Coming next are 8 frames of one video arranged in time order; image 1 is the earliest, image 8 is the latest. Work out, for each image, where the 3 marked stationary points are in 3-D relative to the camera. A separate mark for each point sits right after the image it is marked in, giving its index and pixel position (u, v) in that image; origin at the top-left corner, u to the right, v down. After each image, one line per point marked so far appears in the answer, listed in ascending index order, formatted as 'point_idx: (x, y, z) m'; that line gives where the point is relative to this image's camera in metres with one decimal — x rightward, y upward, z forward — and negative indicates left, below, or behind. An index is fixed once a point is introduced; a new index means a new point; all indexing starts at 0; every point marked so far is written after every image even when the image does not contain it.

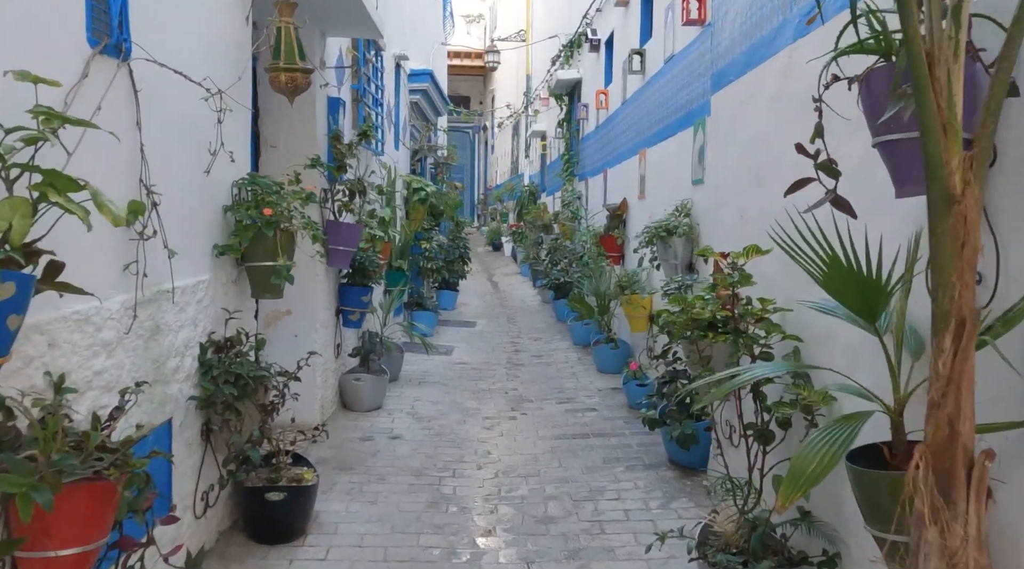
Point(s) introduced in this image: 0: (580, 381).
0: (+0.5, -0.8, +6.7) m
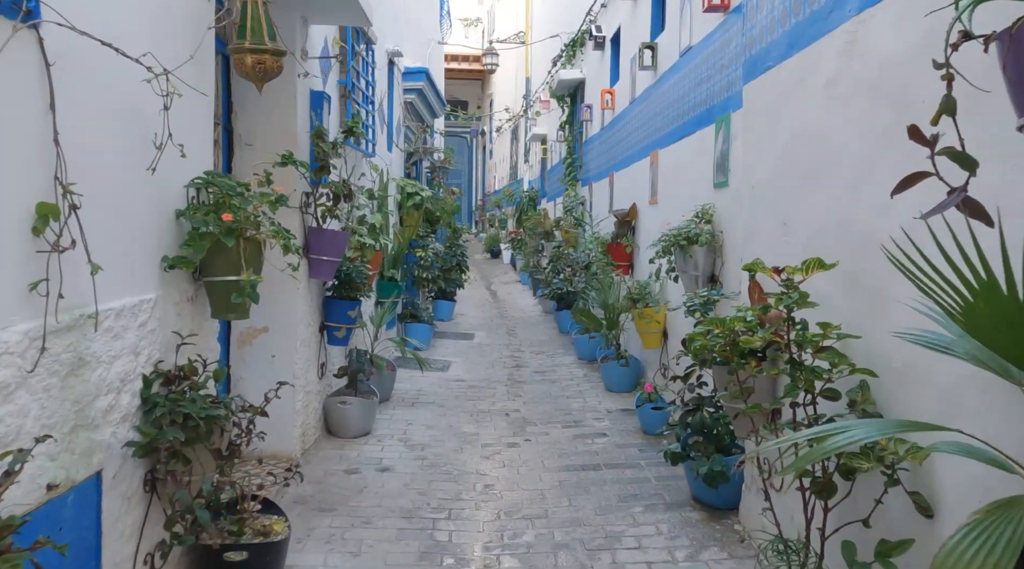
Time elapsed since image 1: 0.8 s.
0: (+0.6, -0.9, +6.2) m
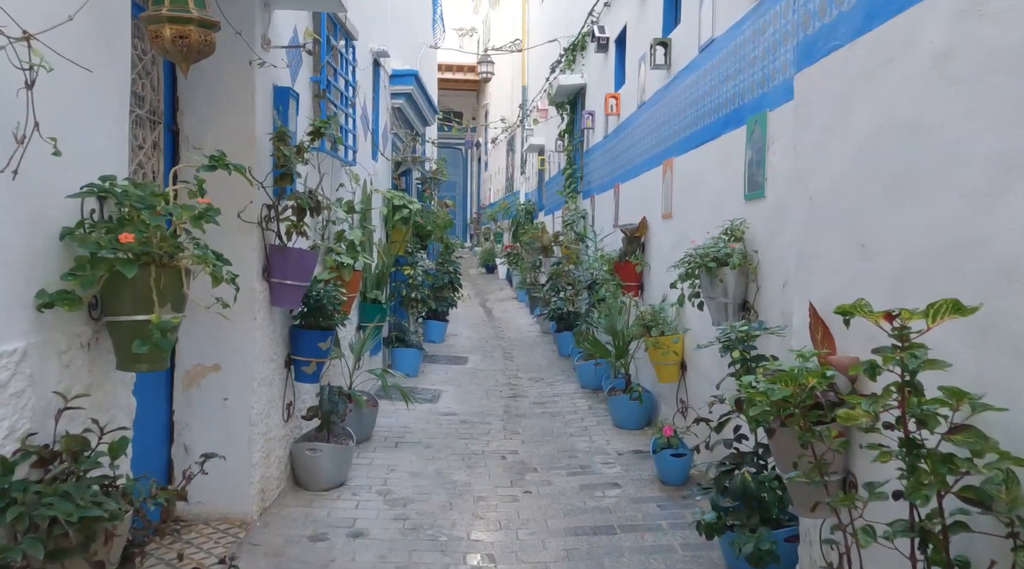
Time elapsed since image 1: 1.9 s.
0: (+0.5, -1.0, +5.5) m
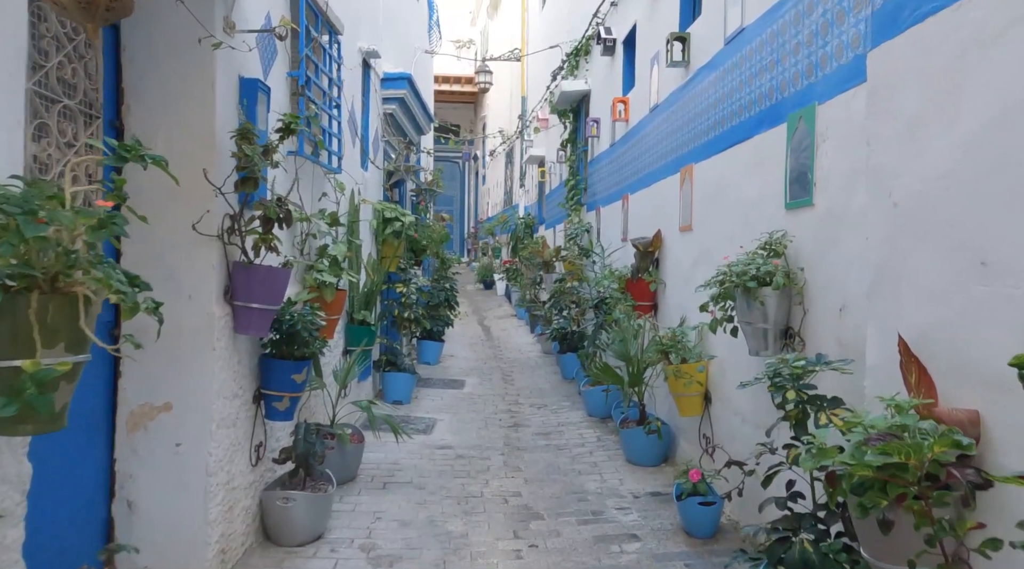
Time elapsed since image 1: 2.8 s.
0: (+0.5, -1.1, +4.9) m
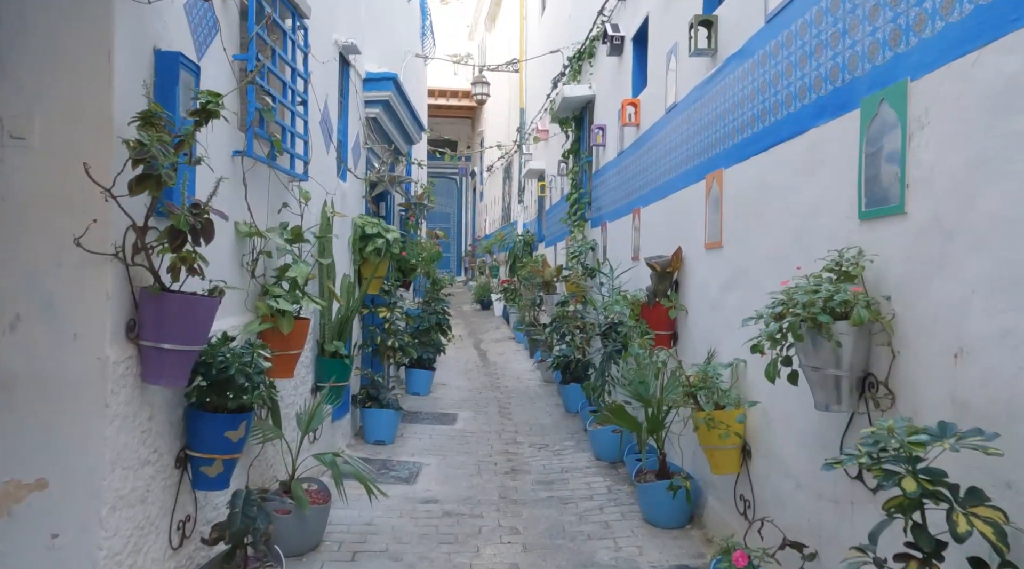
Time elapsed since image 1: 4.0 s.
0: (+0.5, -1.3, +4.1) m
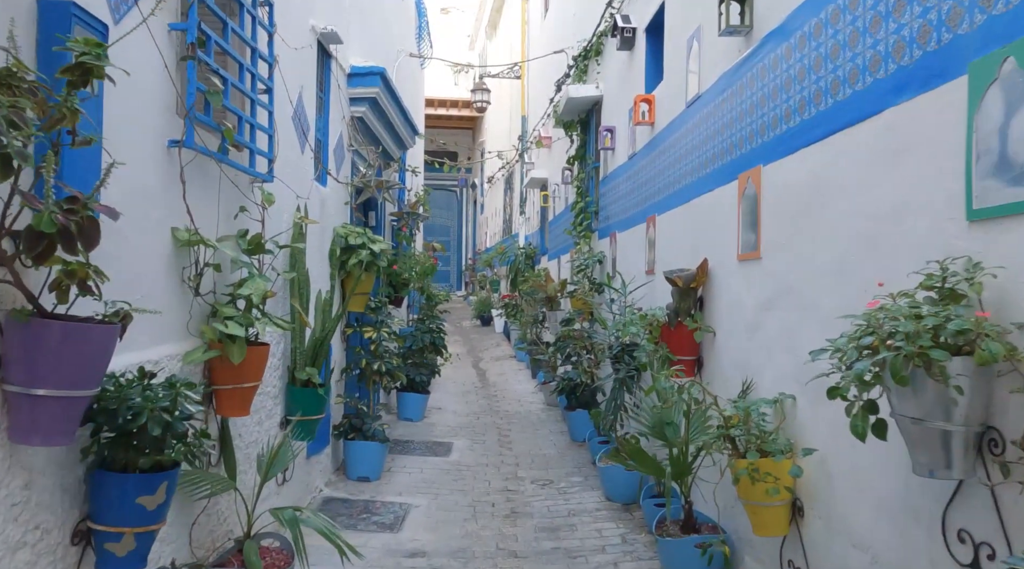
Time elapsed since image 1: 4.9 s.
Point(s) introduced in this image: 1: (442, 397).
0: (+0.5, -1.3, +3.4) m
1: (-0.7, -1.2, +9.0) m
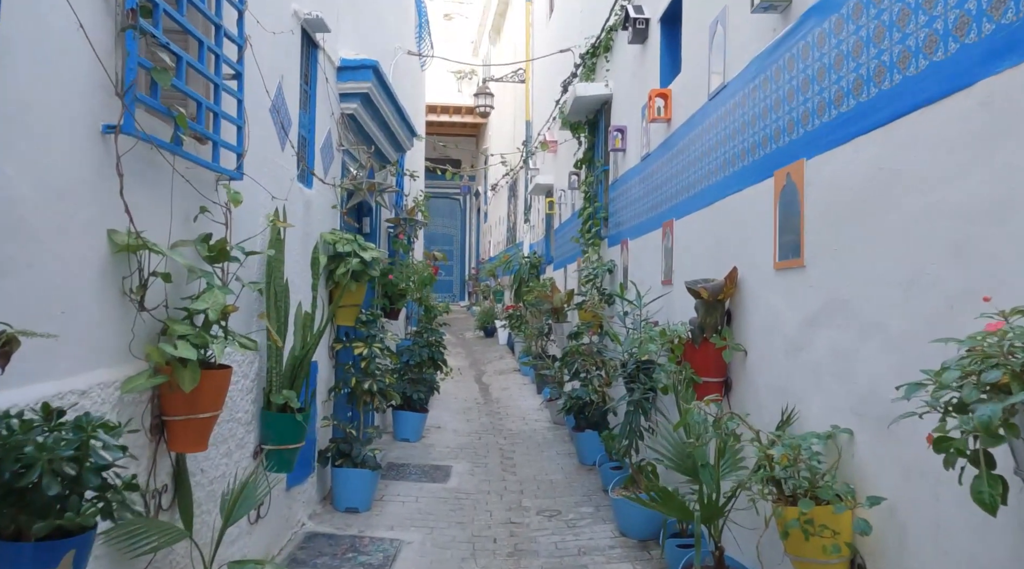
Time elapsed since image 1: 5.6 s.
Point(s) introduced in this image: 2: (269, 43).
0: (+0.5, -1.4, +2.9) m
1: (-0.7, -1.3, +8.5) m
2: (-1.1, +1.2, +4.0) m
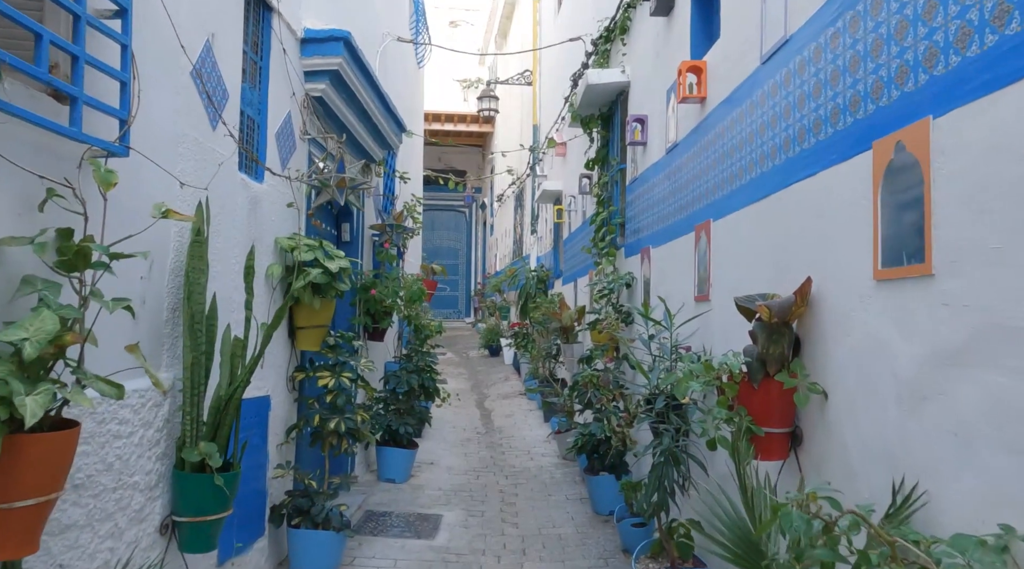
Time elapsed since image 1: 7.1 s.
0: (+0.5, -1.4, +1.8) m
1: (-0.7, -1.5, +7.5) m
2: (-1.2, +1.1, +3.1) m
